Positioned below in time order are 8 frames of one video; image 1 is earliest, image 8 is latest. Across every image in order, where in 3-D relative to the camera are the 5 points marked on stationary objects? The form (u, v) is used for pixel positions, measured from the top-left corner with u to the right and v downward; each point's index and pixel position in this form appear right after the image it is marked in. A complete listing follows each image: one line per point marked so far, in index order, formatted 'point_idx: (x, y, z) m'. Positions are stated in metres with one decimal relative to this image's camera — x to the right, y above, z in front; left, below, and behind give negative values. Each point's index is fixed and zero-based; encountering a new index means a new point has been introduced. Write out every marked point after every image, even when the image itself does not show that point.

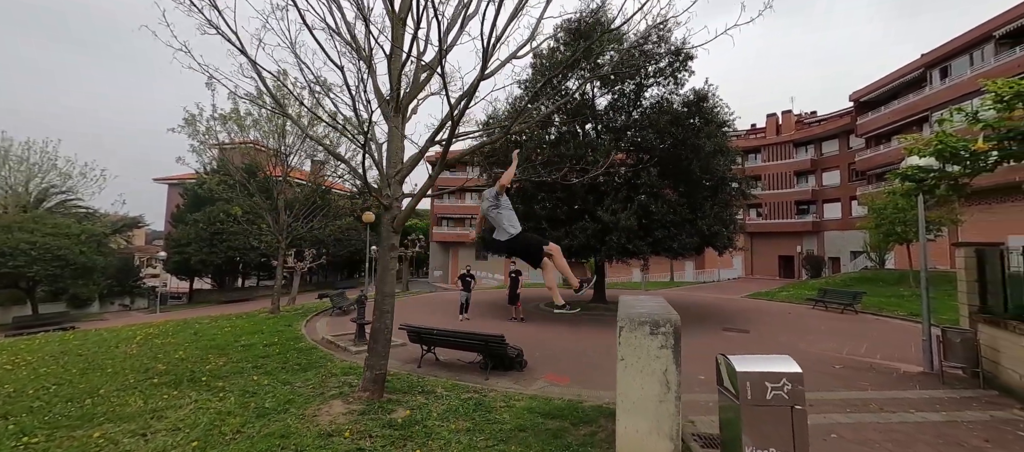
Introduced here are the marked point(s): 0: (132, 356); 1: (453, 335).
0: (-7.2, -2.4, +8.0) m
1: (-1.1, -1.9, +7.2) m
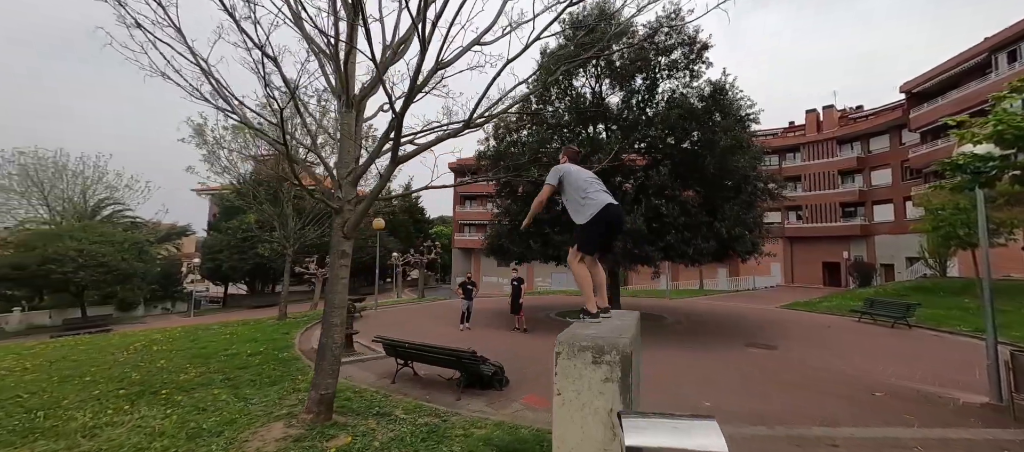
0: (-7.4, -2.5, +7.9) m
1: (-1.4, -2.0, +6.6) m
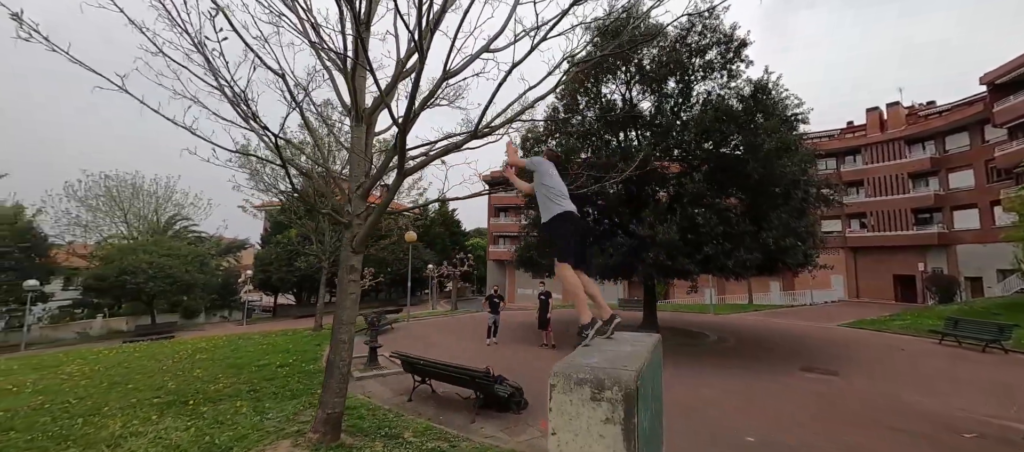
0: (-6.9, -2.8, +8.2) m
1: (-1.1, -2.2, +6.4) m
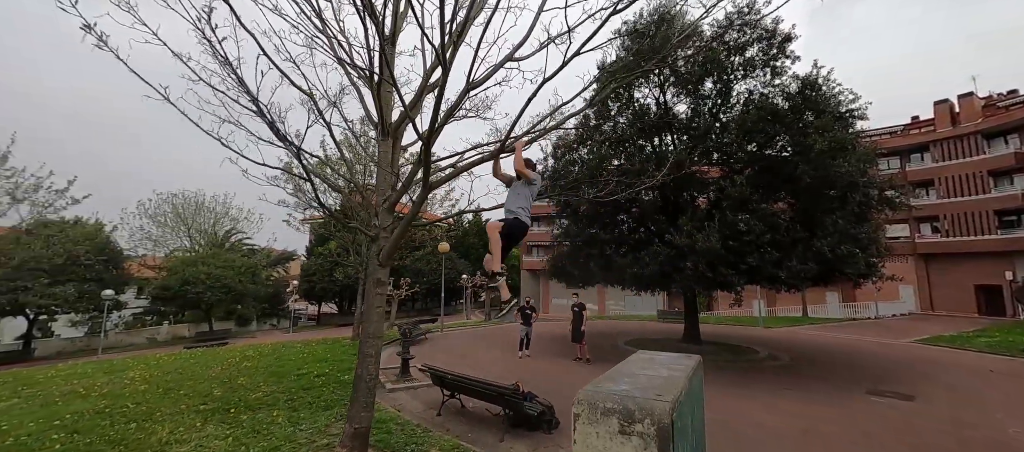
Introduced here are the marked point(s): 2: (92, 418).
0: (-6.3, -3.1, +8.6) m
1: (-0.7, -2.3, +6.3) m
2: (-6.4, -2.8, +6.3) m
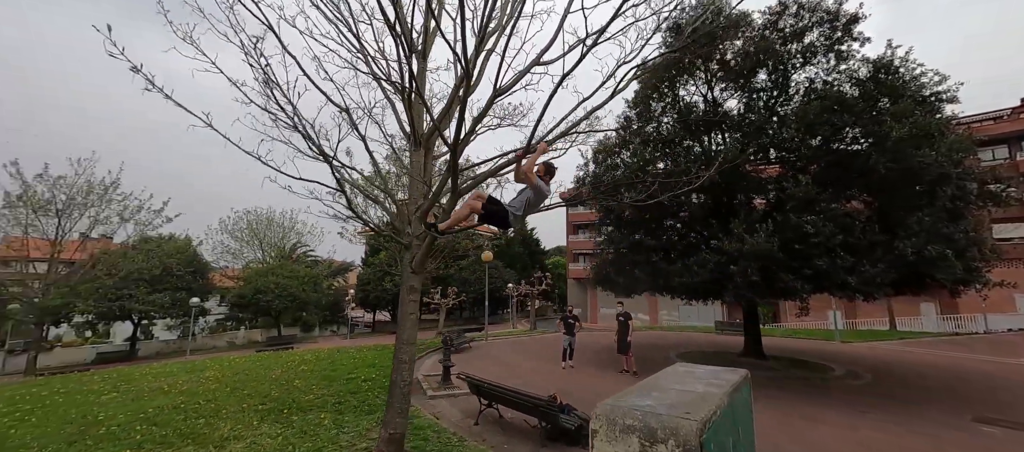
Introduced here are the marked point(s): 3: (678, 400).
0: (-5.4, -3.4, +9.2) m
1: (-0.1, -2.5, +6.2) m
2: (-5.8, -3.0, +6.9) m
3: (+1.1, -1.1, +2.7) m
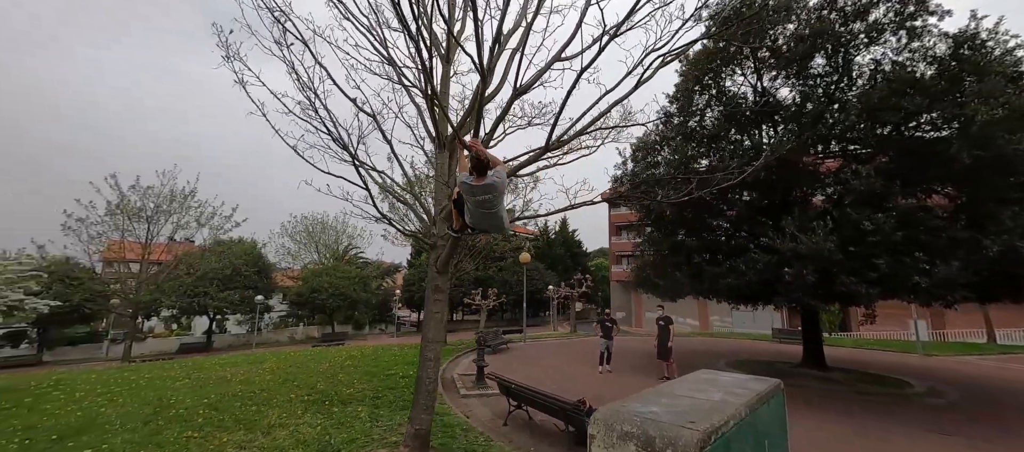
0: (-4.6, -3.4, +9.8) m
1: (+0.3, -2.5, +6.2) m
2: (-5.3, -3.1, +7.6) m
3: (+1.1, -1.1, +2.6) m
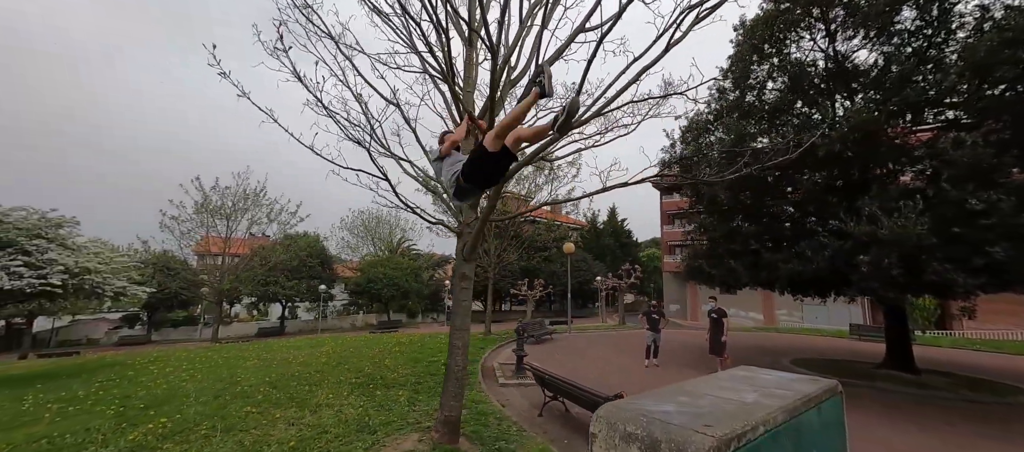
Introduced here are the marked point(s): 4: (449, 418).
0: (-3.5, -3.2, +10.3) m
1: (+0.8, -2.3, +6.1) m
2: (-4.6, -3.0, +8.2) m
3: (+1.1, -1.0, +2.4) m
4: (-0.8, -2.4, +5.2) m
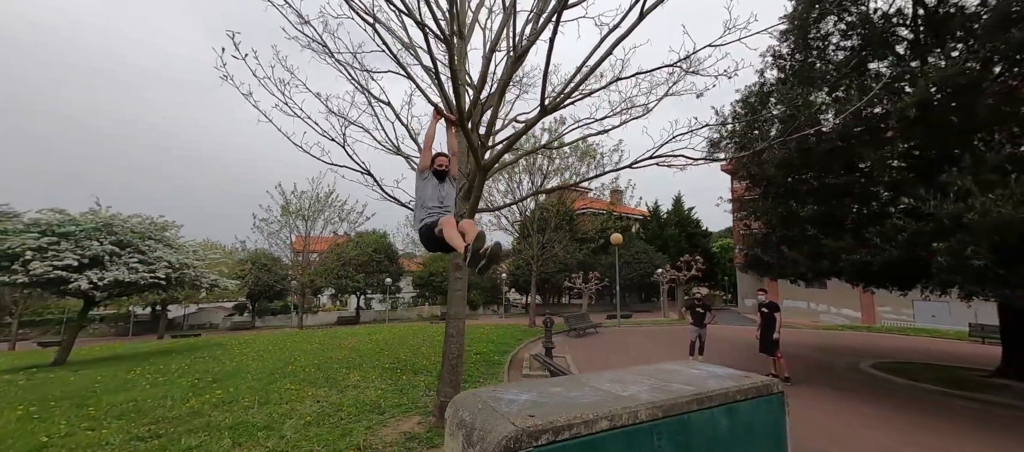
0: (-2.5, -3.1, +10.9) m
1: (+0.9, -2.1, +5.9) m
2: (-3.9, -2.9, +9.1) m
3: (+0.4, -0.9, +2.2) m
4: (-0.9, -2.2, +5.3) m
